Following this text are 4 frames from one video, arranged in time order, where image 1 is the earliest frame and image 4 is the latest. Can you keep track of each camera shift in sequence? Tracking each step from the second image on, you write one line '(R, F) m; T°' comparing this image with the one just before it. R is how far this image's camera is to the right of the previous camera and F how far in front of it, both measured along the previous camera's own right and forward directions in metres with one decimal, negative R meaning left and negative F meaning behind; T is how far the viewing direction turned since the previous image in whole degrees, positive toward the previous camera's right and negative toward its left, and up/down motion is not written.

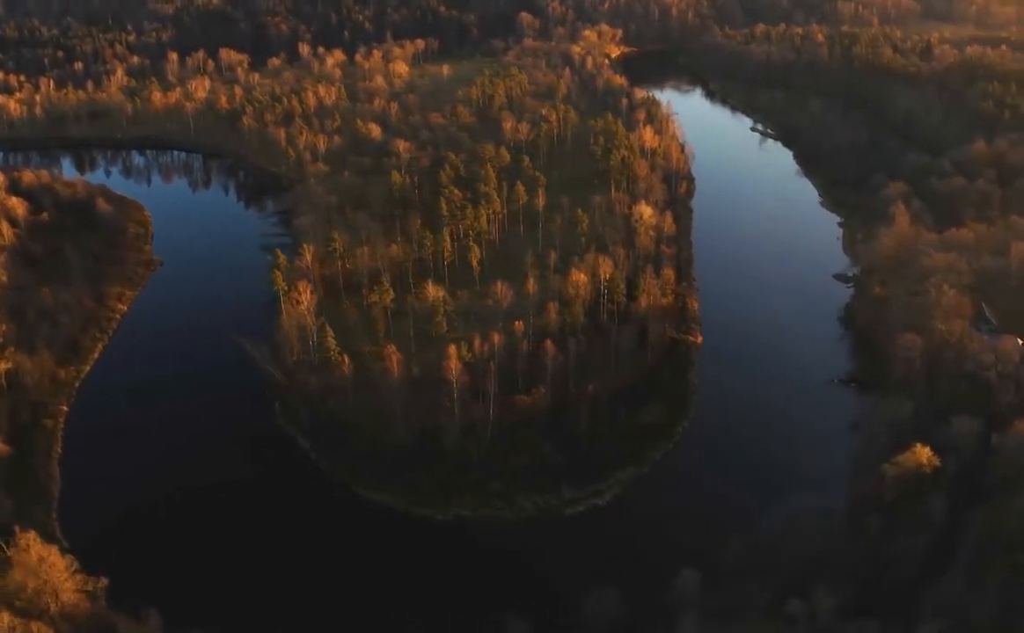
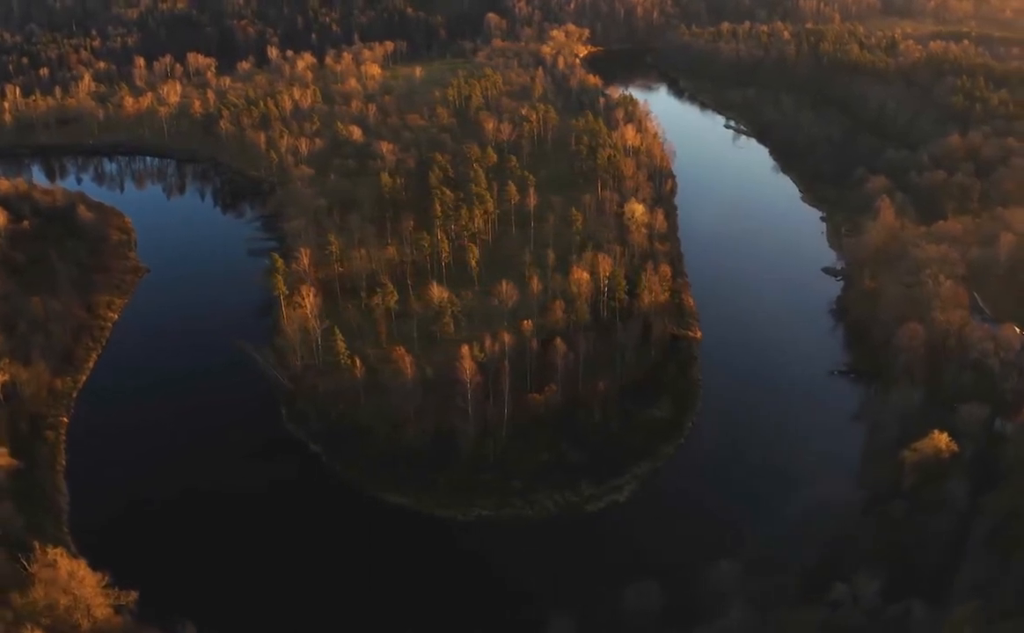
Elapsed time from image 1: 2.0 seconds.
(-0.9, +0.2) m; +2°
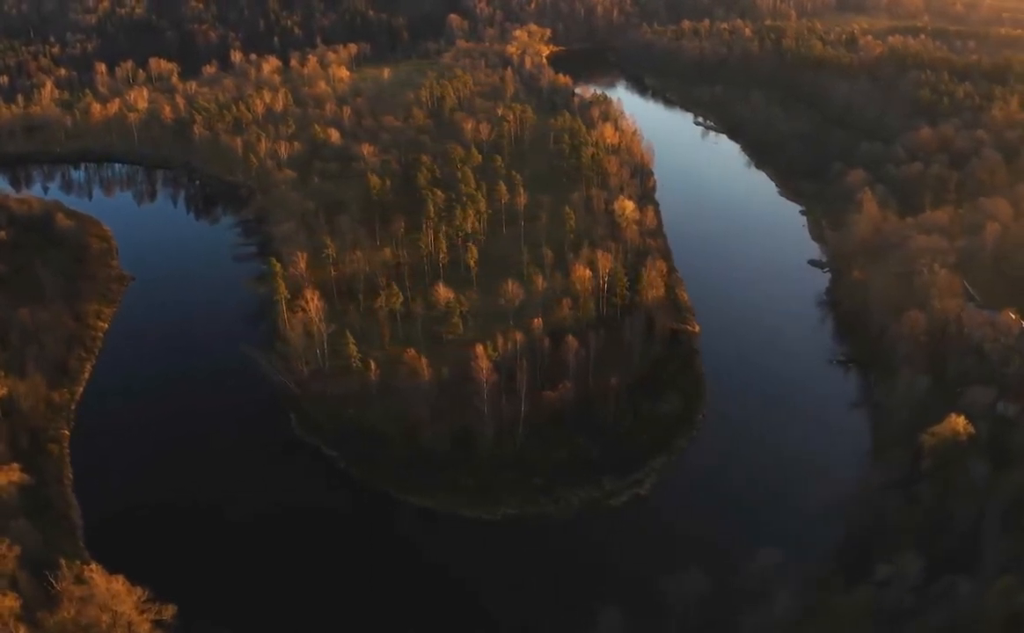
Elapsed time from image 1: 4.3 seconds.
(-1.0, +0.2) m; +2°
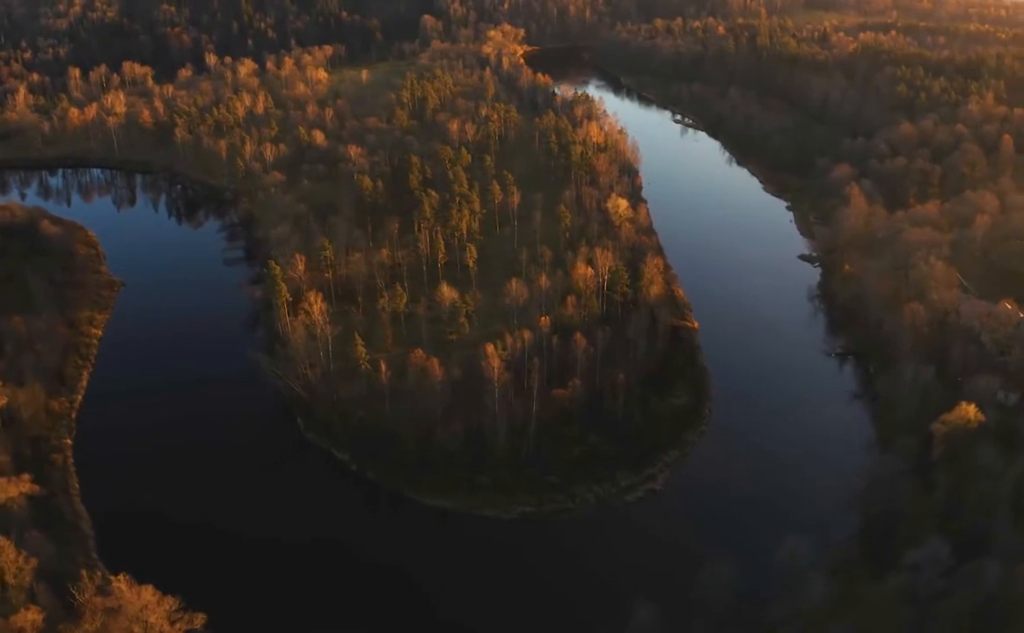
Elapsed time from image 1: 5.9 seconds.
(-0.7, +0.1) m; +1°
